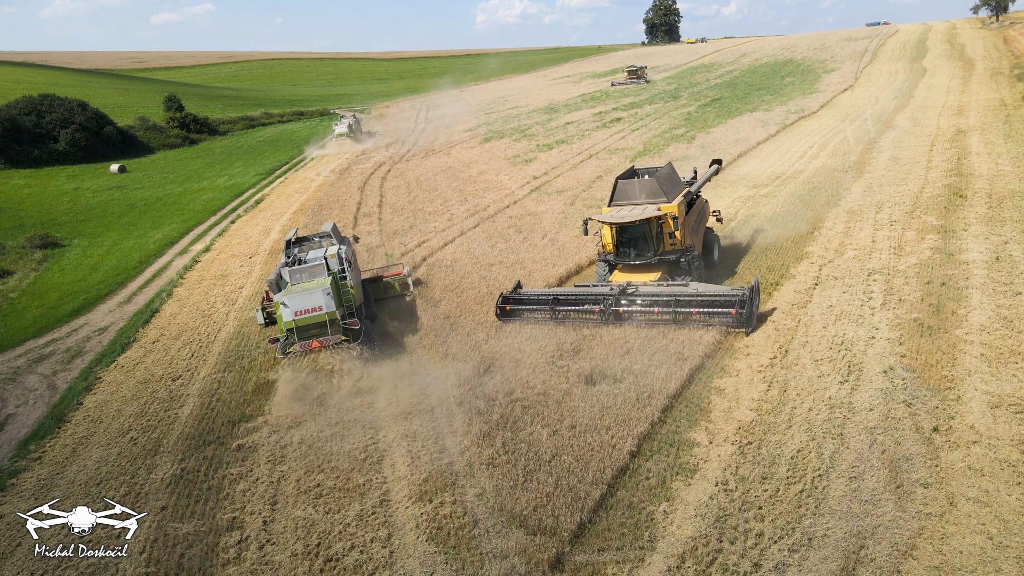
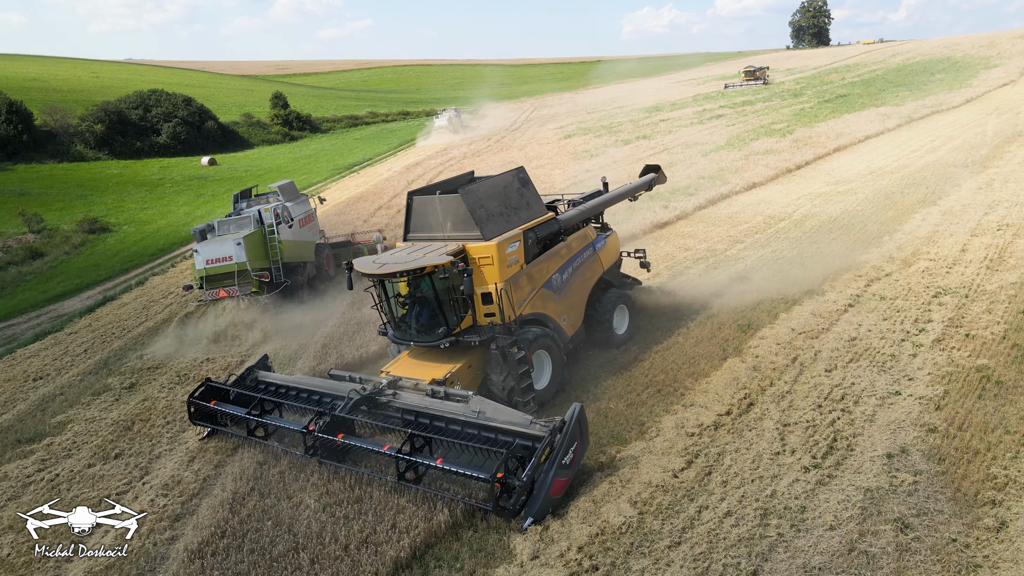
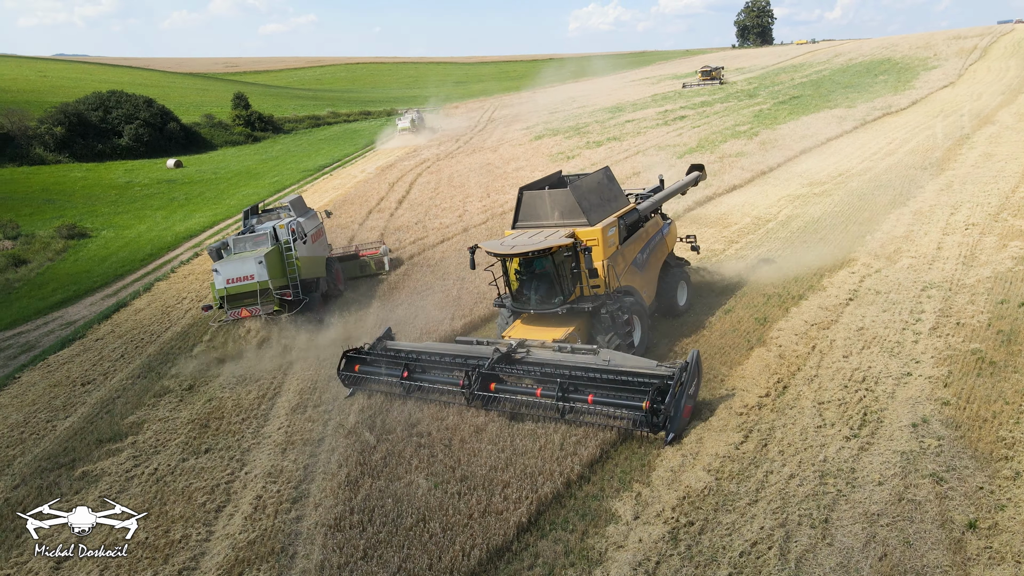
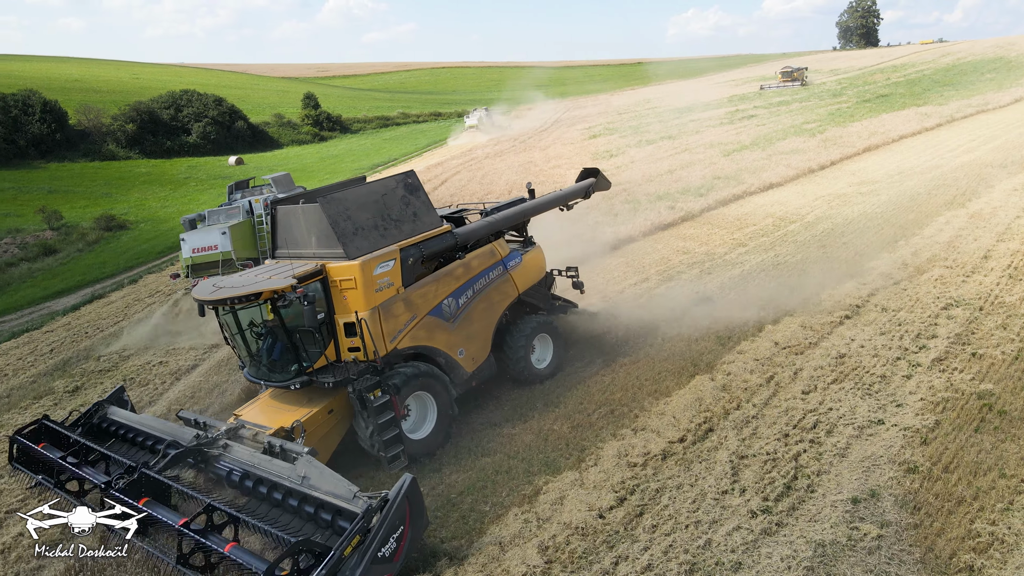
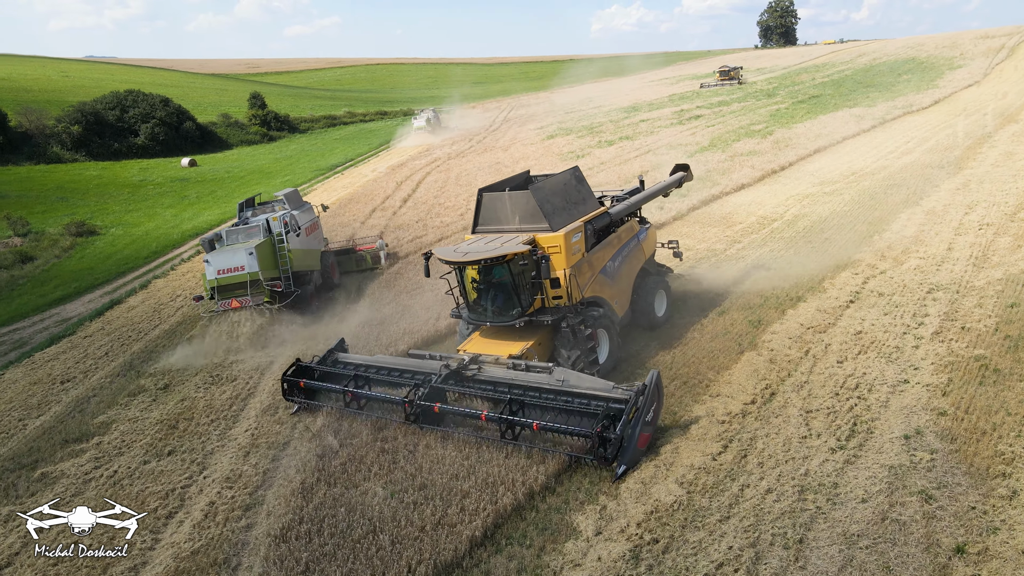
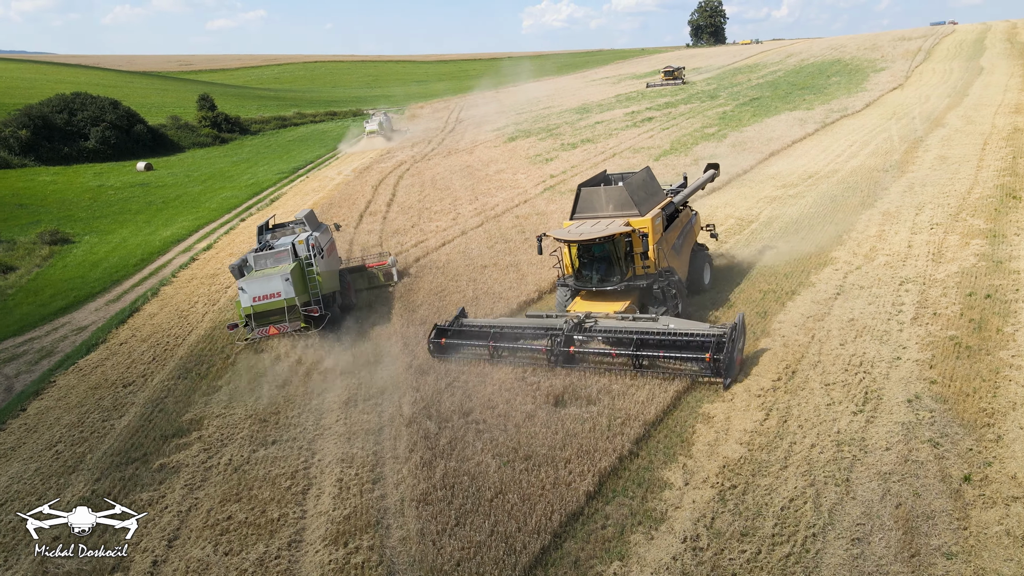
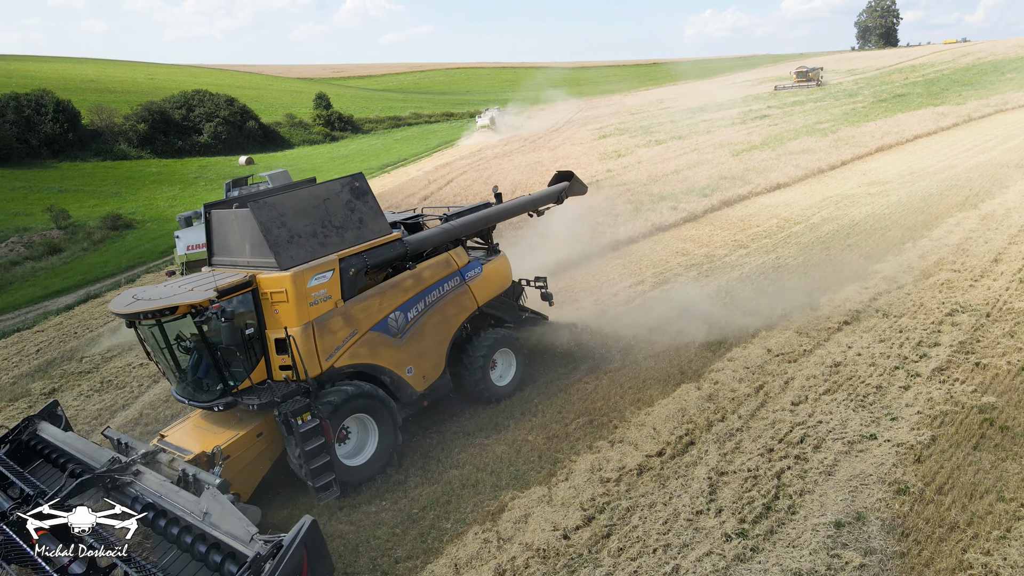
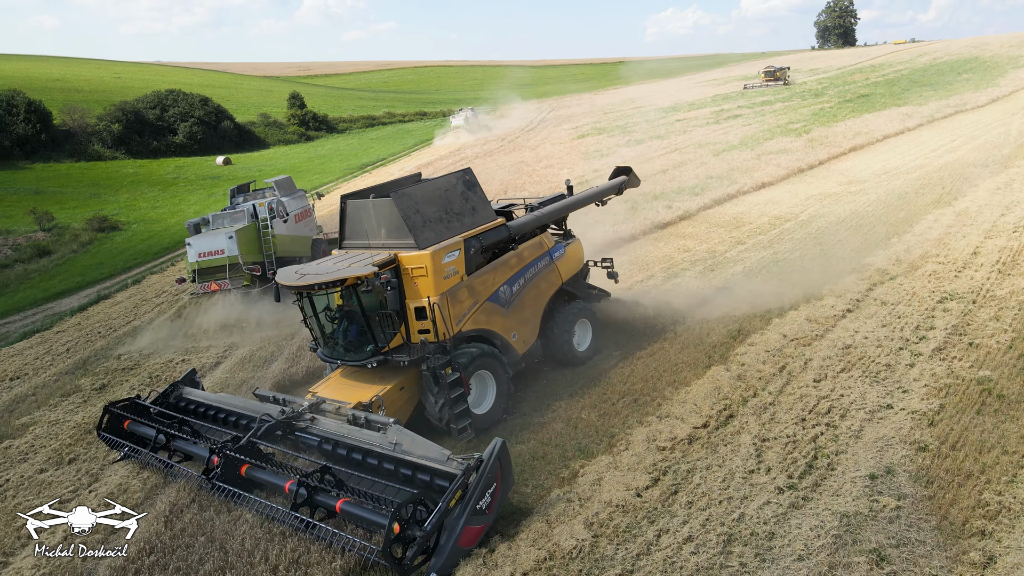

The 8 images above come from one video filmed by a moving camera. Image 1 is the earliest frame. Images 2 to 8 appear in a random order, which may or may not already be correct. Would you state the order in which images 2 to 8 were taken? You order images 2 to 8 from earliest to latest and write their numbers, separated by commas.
6, 3, 5, 2, 8, 4, 7
